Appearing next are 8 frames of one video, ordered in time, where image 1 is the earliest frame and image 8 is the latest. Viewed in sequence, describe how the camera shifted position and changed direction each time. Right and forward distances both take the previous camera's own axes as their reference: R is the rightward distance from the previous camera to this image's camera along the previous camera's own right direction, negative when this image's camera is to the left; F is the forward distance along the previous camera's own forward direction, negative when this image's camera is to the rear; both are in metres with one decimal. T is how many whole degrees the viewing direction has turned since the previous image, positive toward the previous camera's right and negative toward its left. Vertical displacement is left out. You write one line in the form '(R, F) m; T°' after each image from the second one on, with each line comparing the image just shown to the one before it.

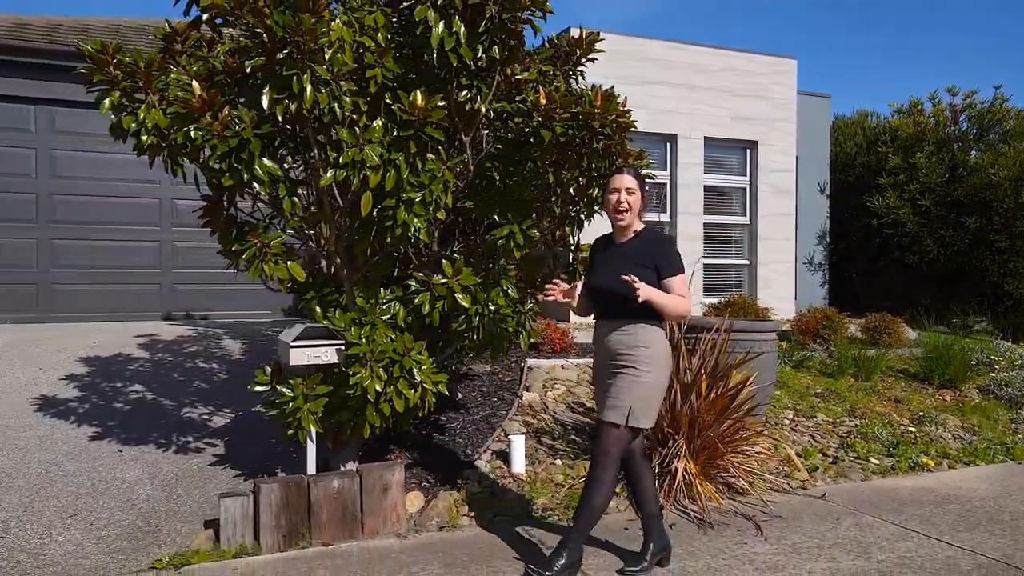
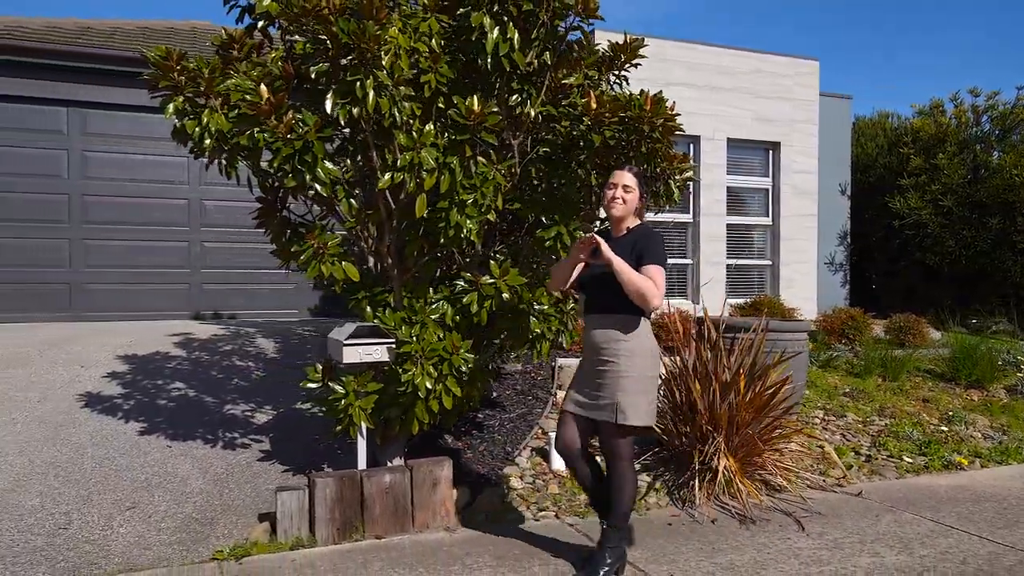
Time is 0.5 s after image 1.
(-0.2, -0.1) m; -1°
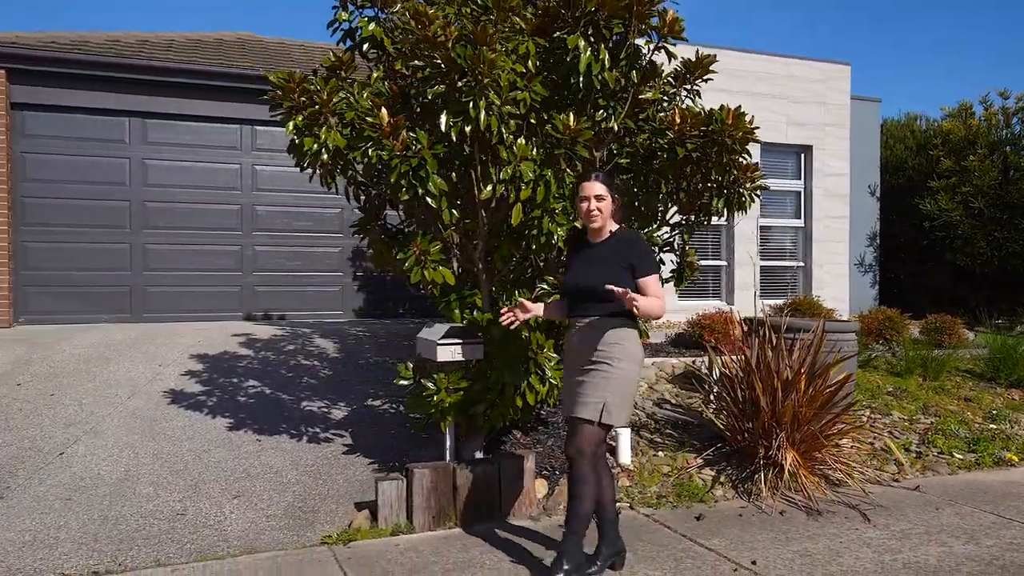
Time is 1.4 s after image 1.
(-0.4, -0.3) m; -1°
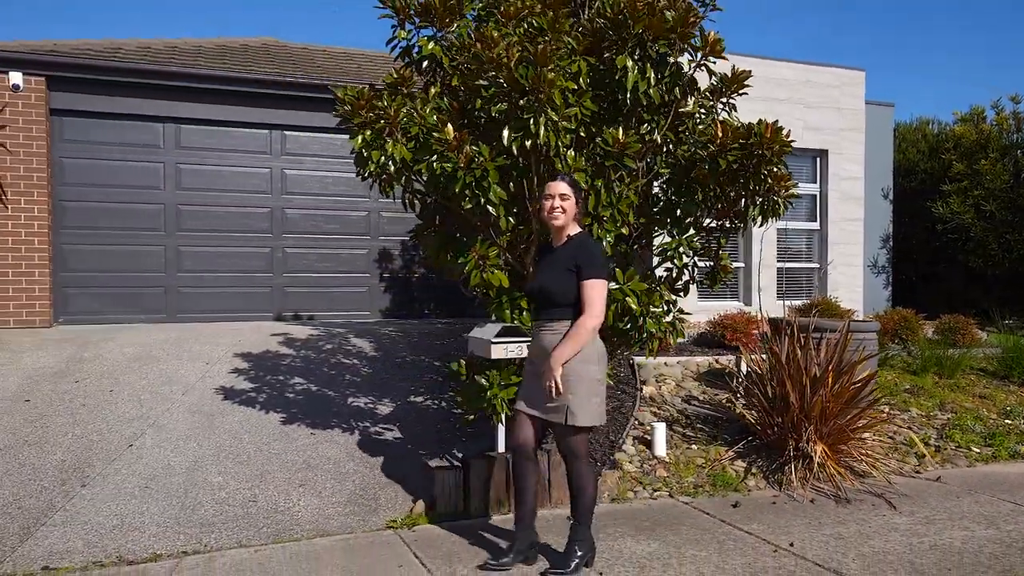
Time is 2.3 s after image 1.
(-0.3, -0.3) m; 0°
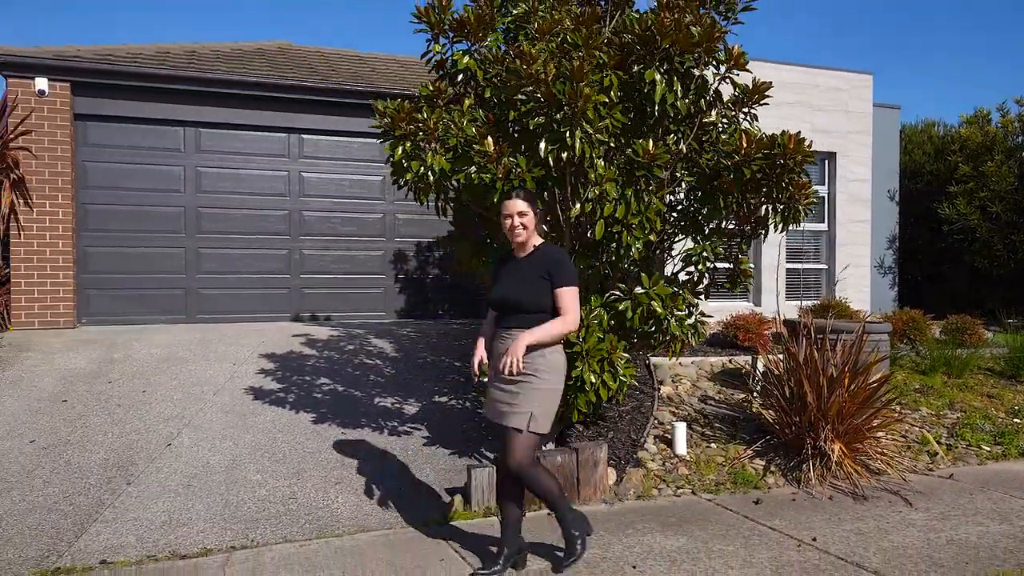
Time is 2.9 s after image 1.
(-0.2, -0.2) m; 0°
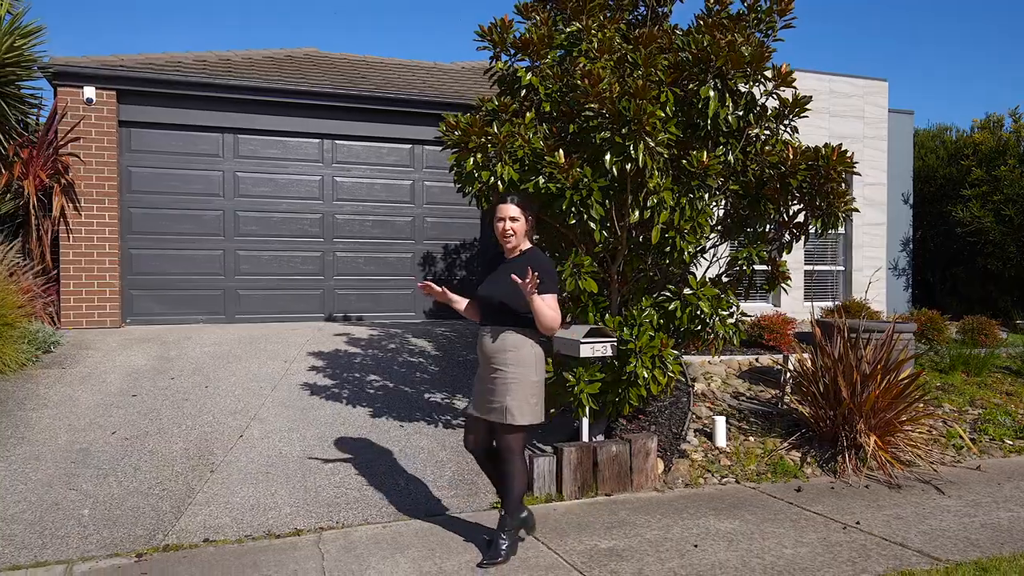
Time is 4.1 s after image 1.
(-0.4, -0.3) m; 0°
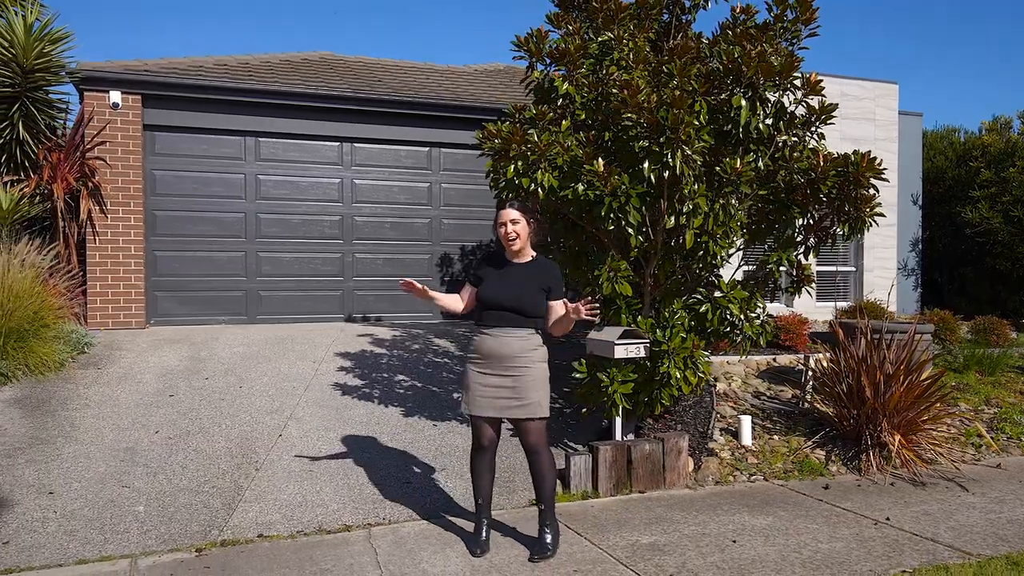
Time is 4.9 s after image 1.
(-0.2, -0.2) m; 0°
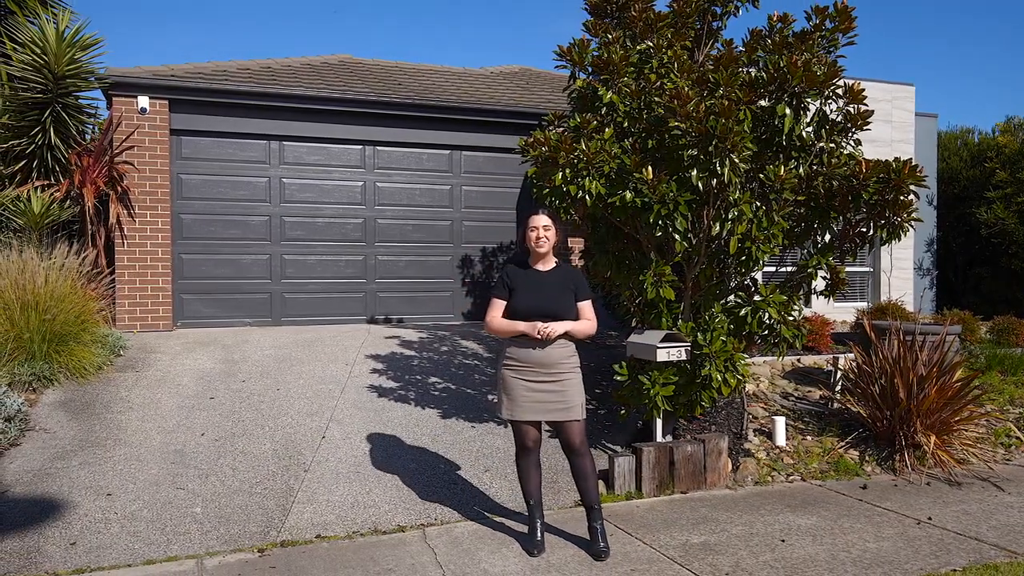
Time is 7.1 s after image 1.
(-0.3, -0.1) m; 0°
